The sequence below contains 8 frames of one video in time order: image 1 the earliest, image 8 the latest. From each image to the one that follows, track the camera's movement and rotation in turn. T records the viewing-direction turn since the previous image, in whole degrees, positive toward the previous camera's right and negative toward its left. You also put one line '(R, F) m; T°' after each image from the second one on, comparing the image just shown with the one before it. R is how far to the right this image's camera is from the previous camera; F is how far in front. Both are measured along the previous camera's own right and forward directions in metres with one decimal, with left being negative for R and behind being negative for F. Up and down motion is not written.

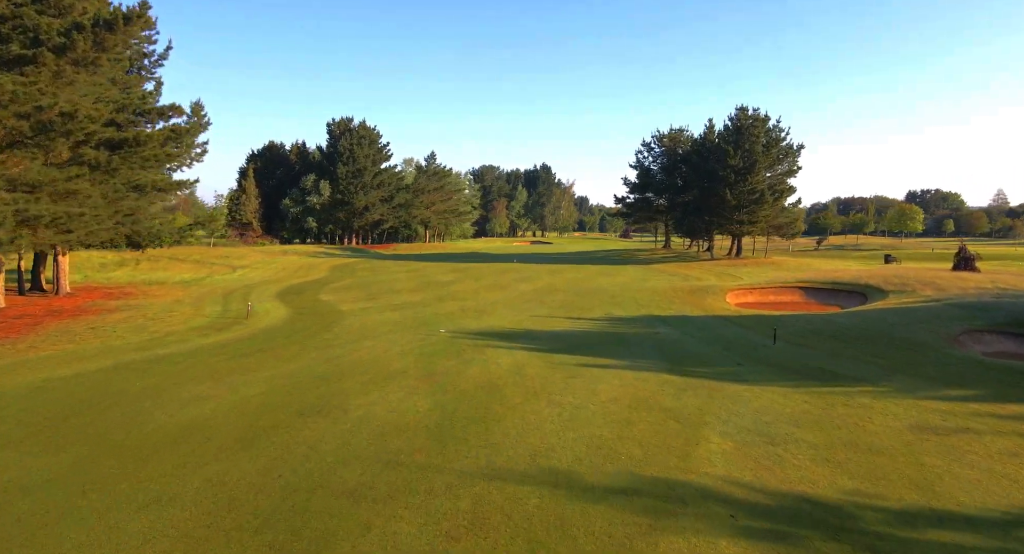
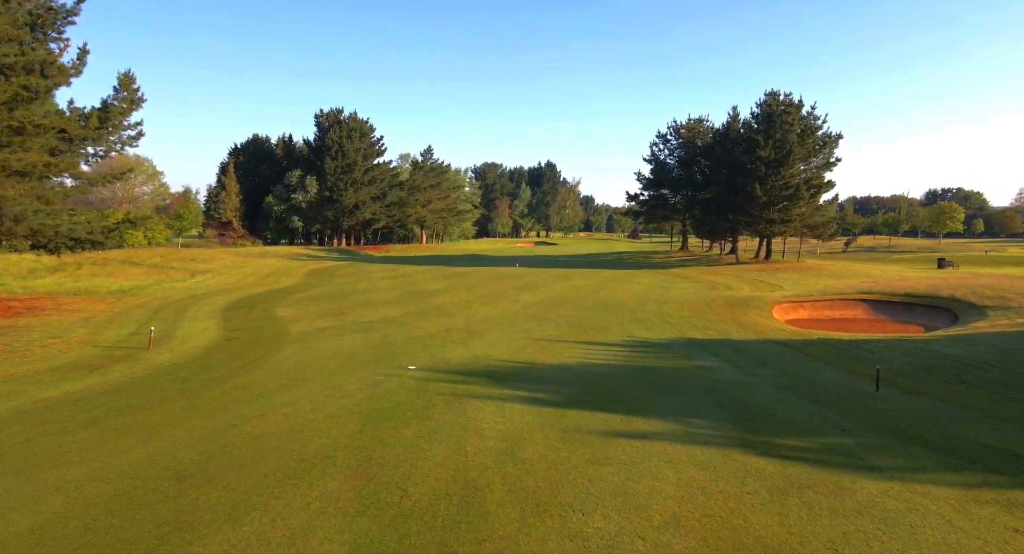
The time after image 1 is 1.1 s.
(+0.2, +4.7) m; 0°
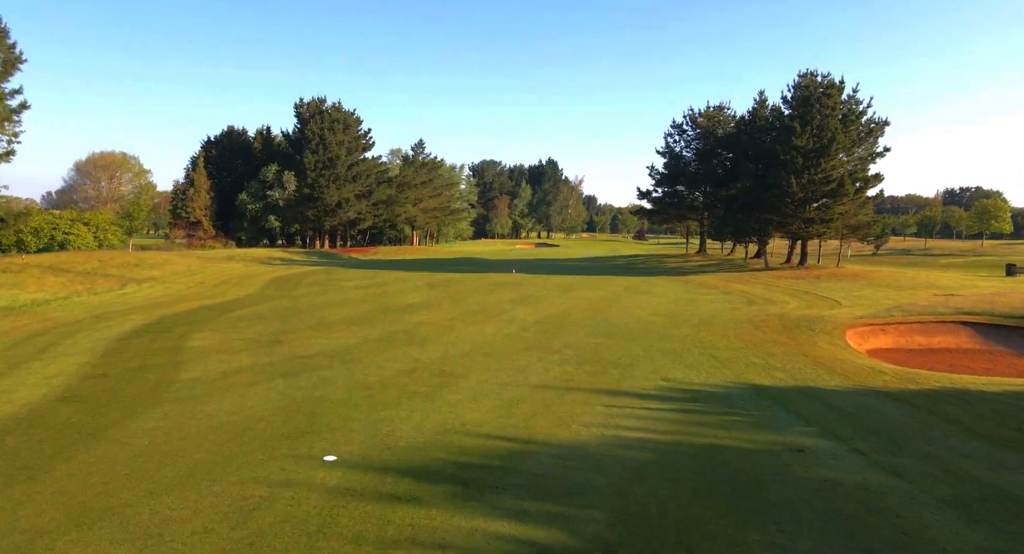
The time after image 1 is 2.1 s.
(+0.2, +5.1) m; 0°
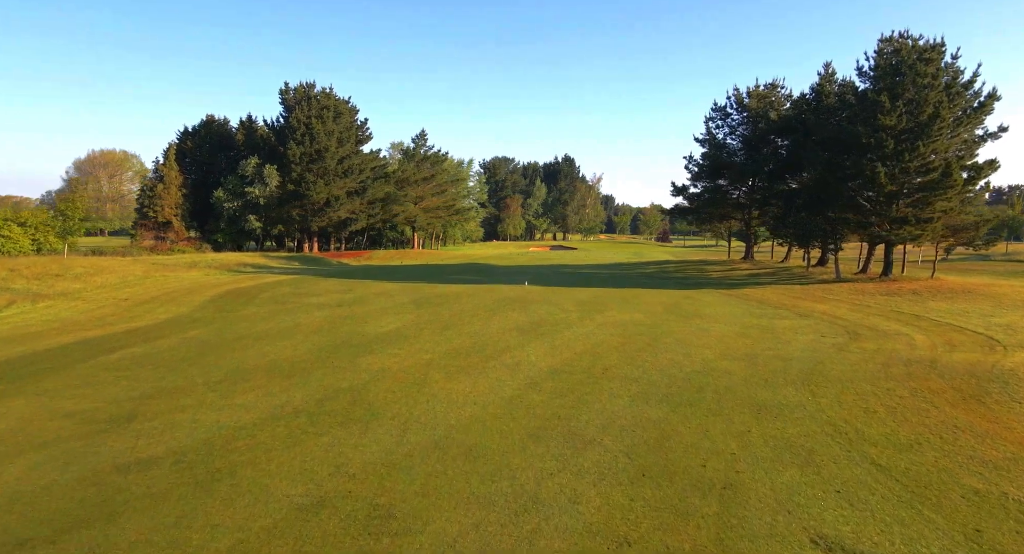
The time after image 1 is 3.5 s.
(+0.2, +6.6) m; -1°
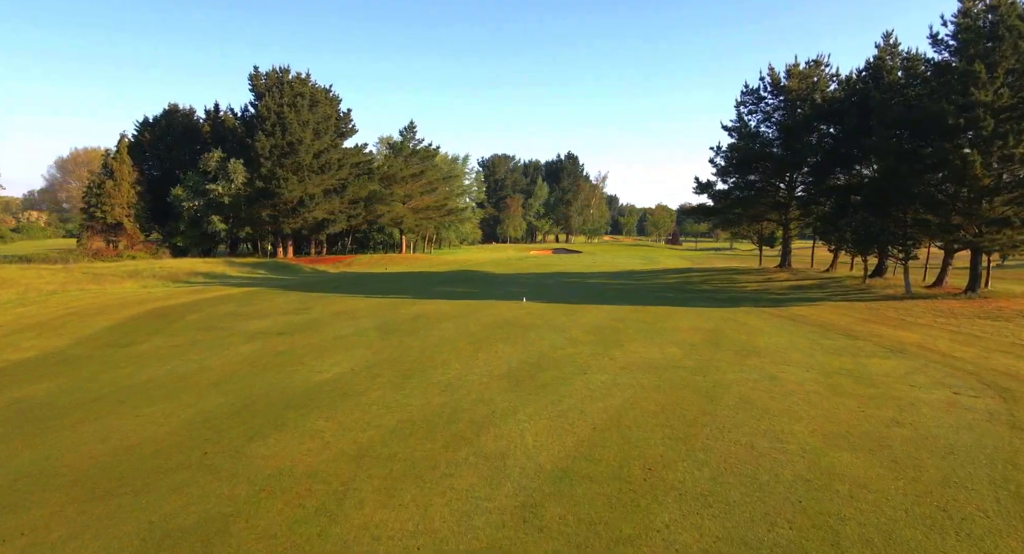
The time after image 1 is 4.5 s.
(+0.2, +5.4) m; 0°
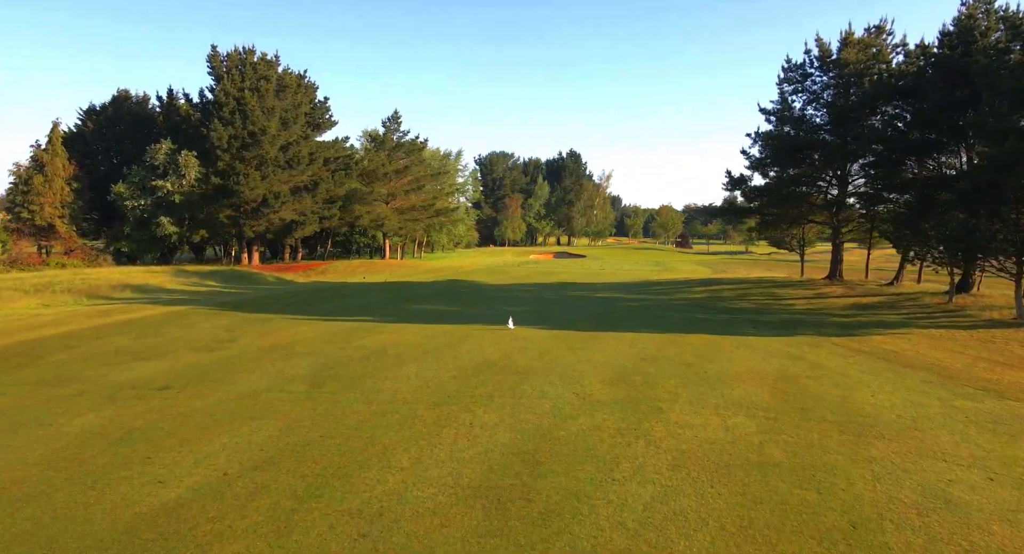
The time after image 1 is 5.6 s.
(+0.3, +5.5) m; 0°
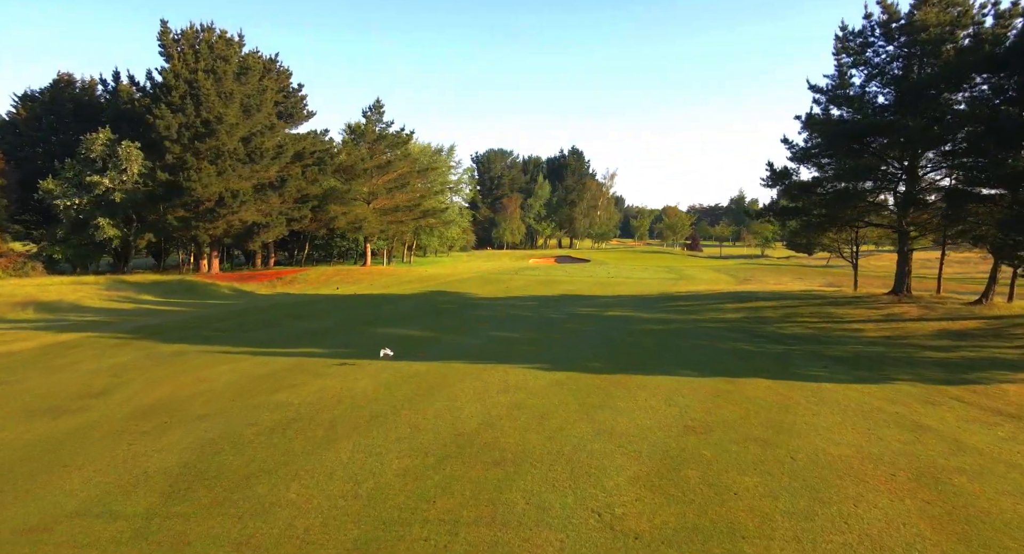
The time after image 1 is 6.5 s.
(+0.2, +5.0) m; 0°
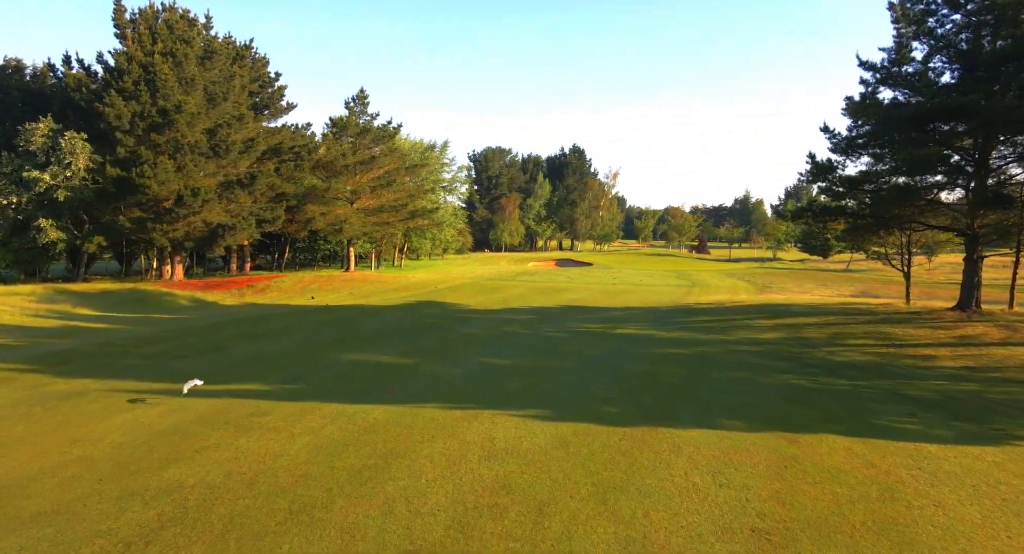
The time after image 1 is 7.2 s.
(+0.2, +3.6) m; 0°
